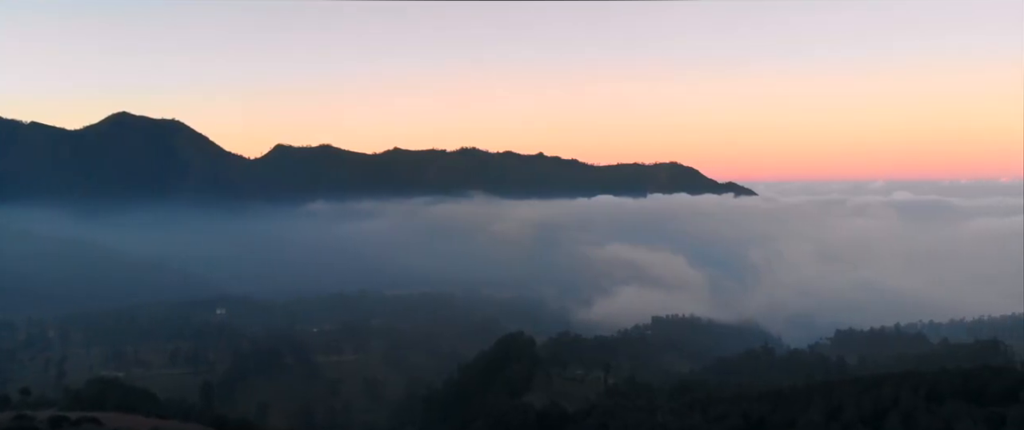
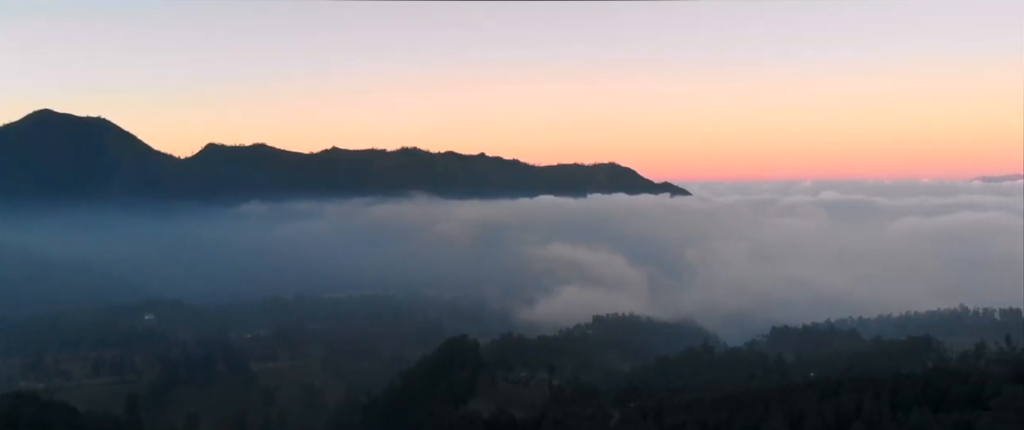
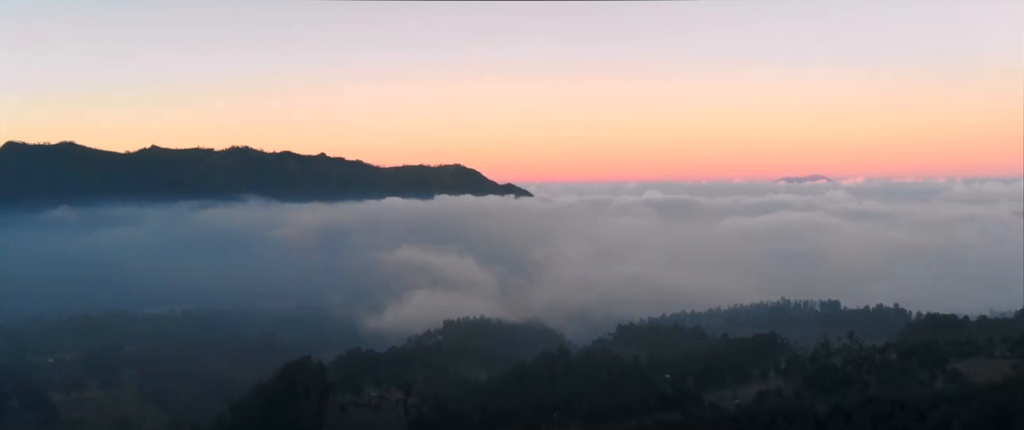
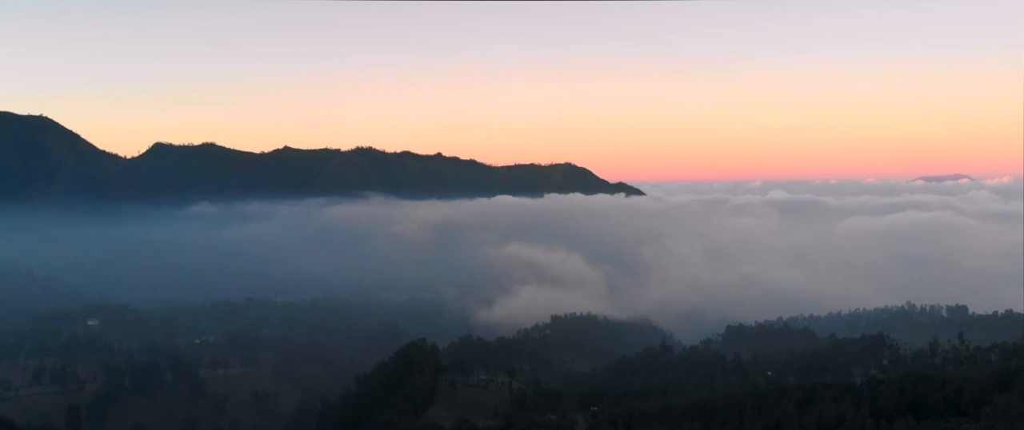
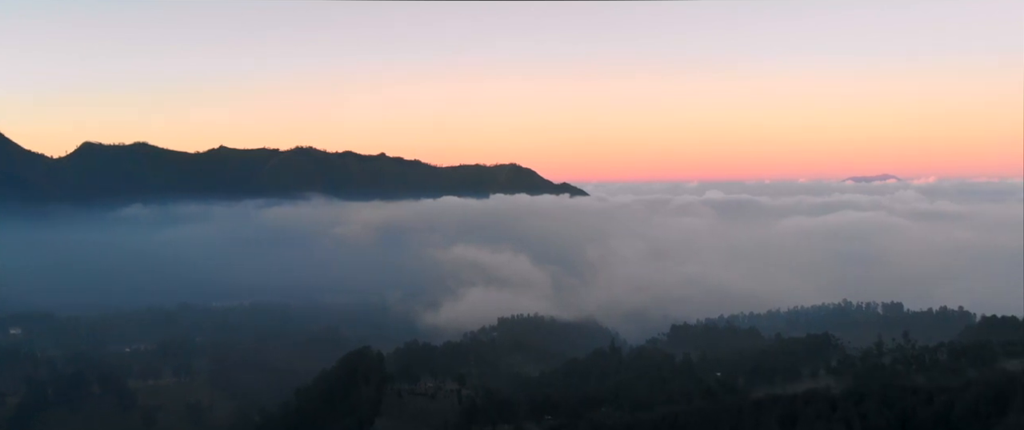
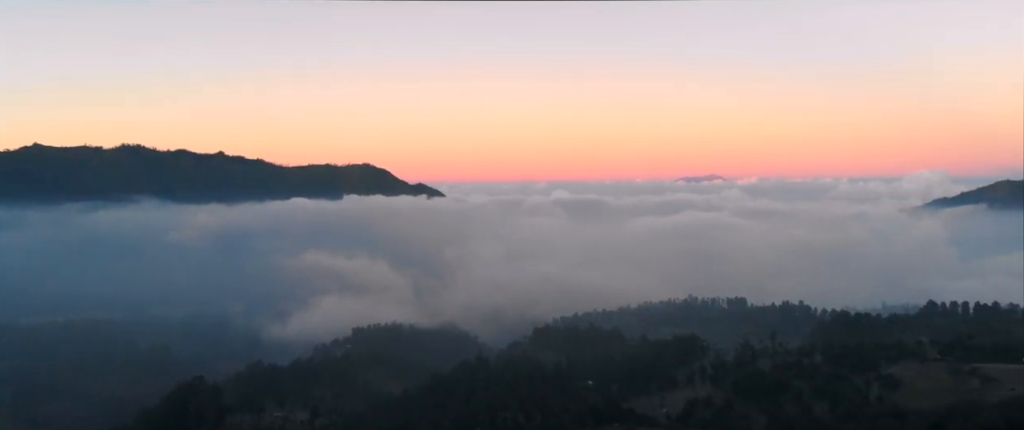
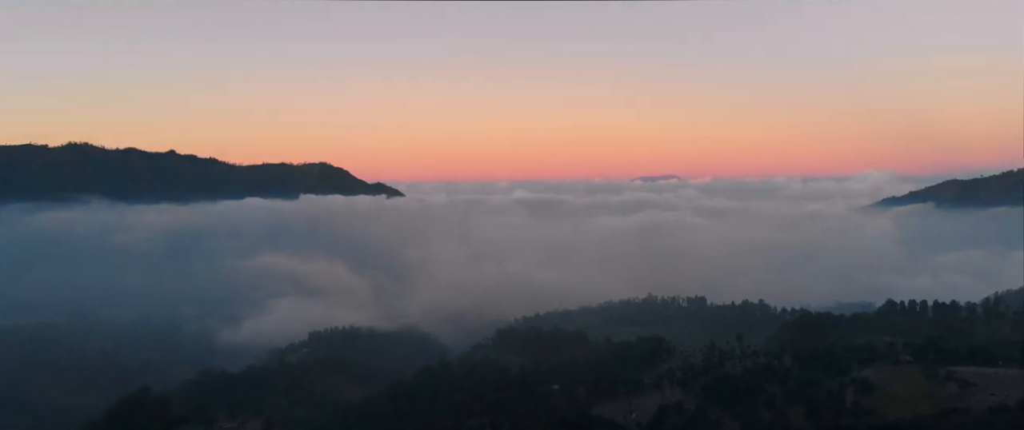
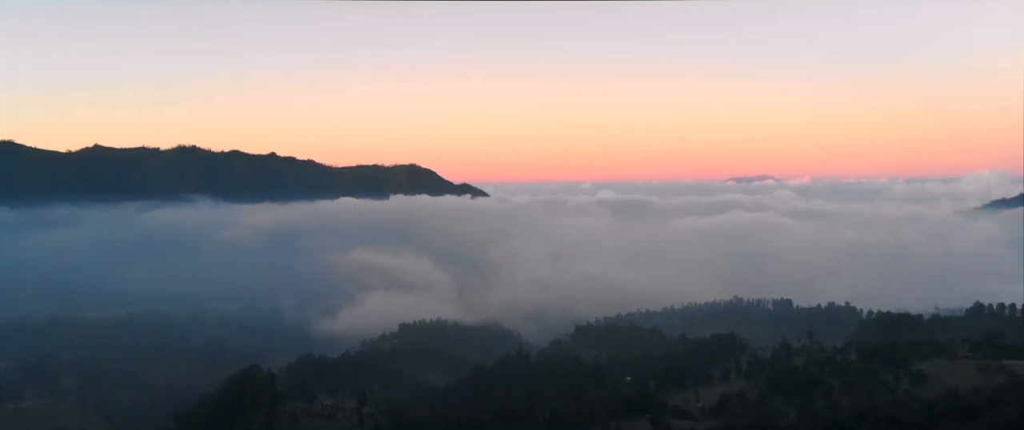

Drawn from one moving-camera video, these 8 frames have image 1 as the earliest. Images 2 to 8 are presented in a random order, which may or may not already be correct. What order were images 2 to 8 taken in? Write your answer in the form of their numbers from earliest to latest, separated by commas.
2, 4, 5, 3, 8, 6, 7
